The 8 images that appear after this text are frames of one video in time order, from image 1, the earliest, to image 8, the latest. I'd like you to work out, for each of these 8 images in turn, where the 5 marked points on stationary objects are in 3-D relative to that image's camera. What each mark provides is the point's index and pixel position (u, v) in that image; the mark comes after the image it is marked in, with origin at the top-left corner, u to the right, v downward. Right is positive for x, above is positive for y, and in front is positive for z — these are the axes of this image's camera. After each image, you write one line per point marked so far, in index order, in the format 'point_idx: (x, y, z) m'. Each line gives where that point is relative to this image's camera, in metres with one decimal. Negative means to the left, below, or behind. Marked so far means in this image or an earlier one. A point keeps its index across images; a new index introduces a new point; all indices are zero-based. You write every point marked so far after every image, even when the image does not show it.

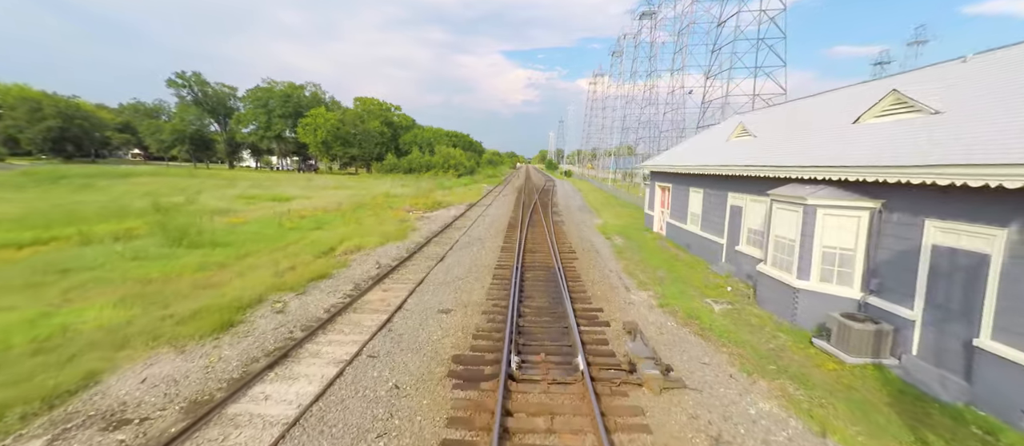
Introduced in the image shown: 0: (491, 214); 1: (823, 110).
0: (-1.0, +0.4, +19.6) m
1: (+6.5, +2.3, +8.2) m
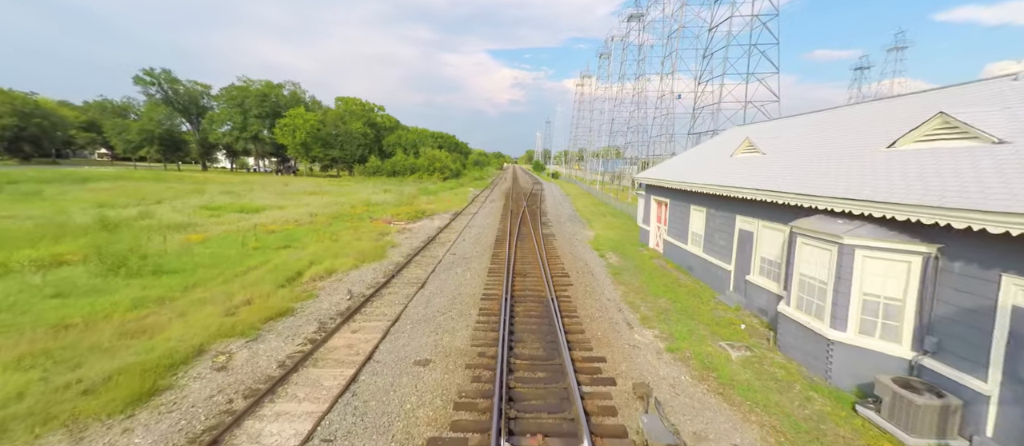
0: (-1.6, -0.2, +18.6) m
1: (+6.3, +1.7, +7.4) m
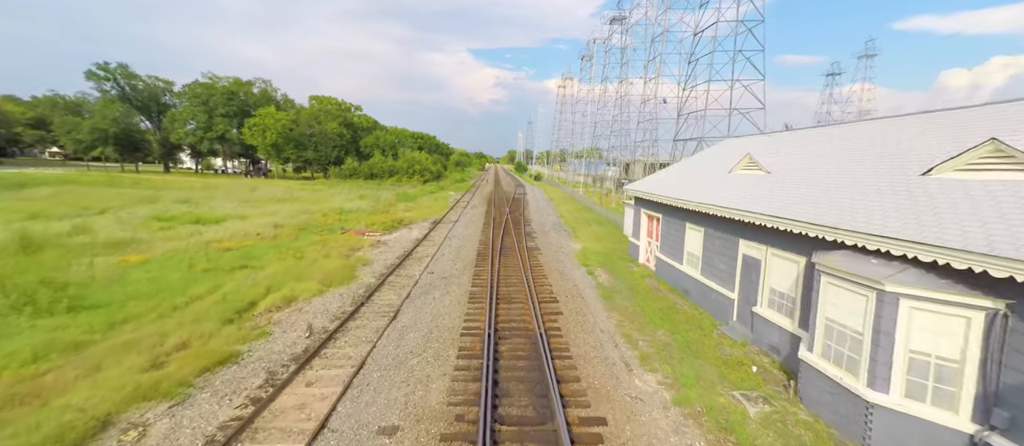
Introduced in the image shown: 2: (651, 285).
0: (-2.4, -0.6, +17.5) m
1: (+6.1, +1.3, +6.8) m
2: (+3.9, -1.8, +11.0) m
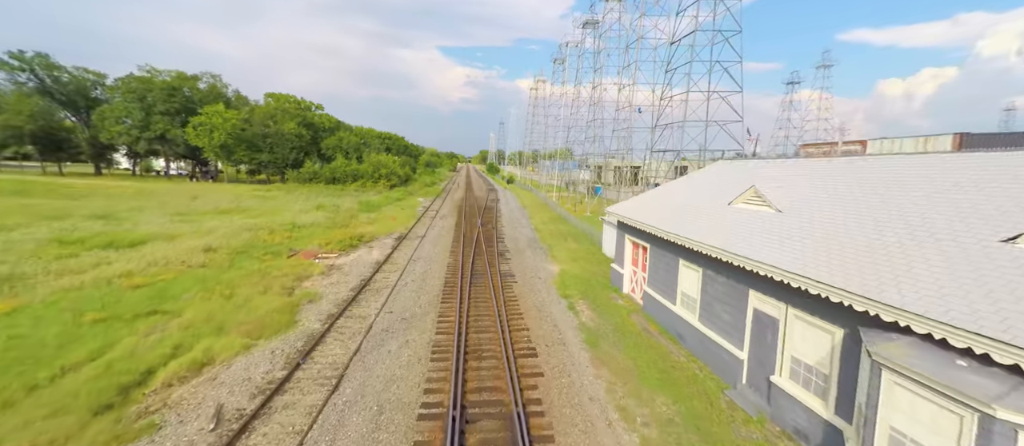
0: (-3.5, -1.4, +15.9) m
1: (+5.6, +0.4, +5.8) m
2: (+3.2, -2.6, +9.8) m
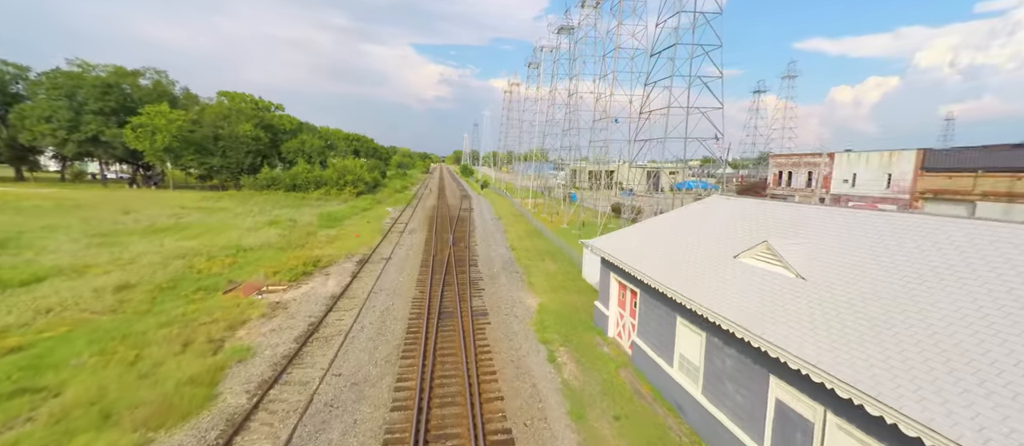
0: (-4.5, -2.4, +14.2) m
1: (+5.3, -0.6, +4.7) m
2: (+2.6, -3.6, +8.6) m
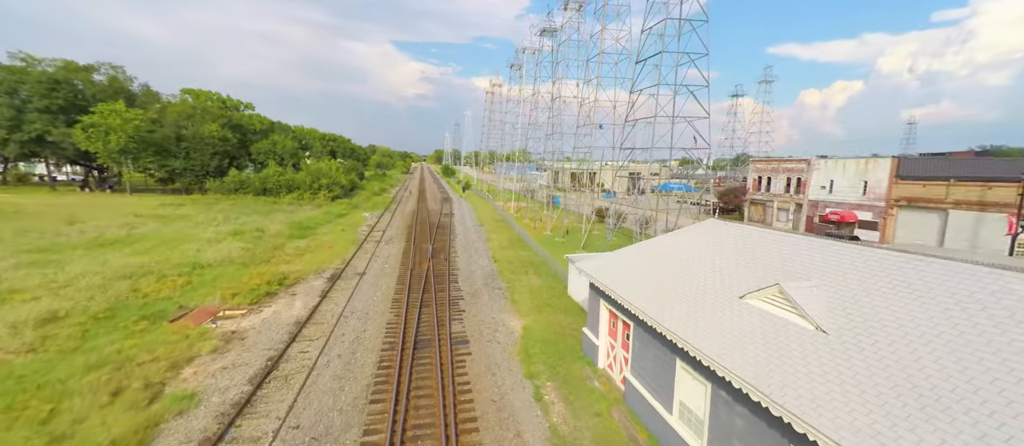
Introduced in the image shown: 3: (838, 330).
0: (-5.1, -3.0, +13.1) m
1: (+5.1, -1.1, +4.1) m
2: (+2.3, -4.1, +7.8) m
3: (+4.4, -1.4, +5.2) m
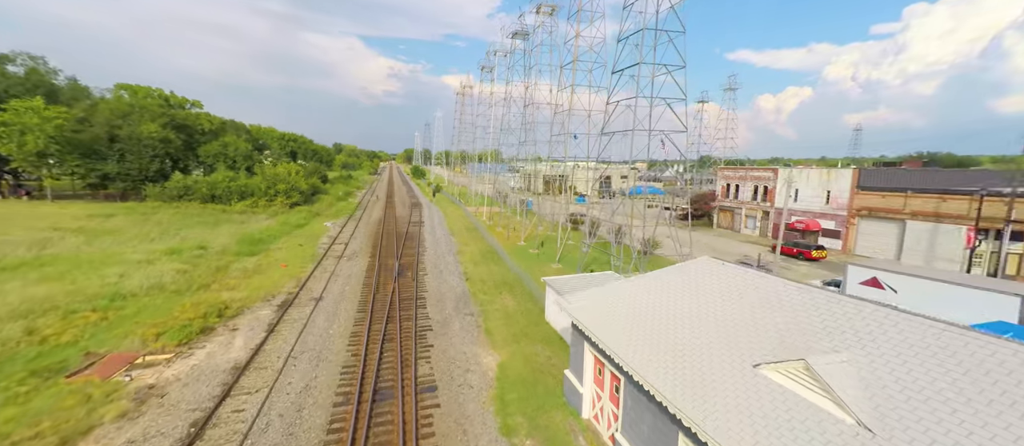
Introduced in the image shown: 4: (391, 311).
0: (-5.9, -3.8, +11.5) m
1: (+5.0, -1.9, +3.2) m
2: (+1.8, -4.9, +6.8) m
3: (+4.2, -2.2, +4.3) m
4: (-4.6, -3.3, +14.9) m
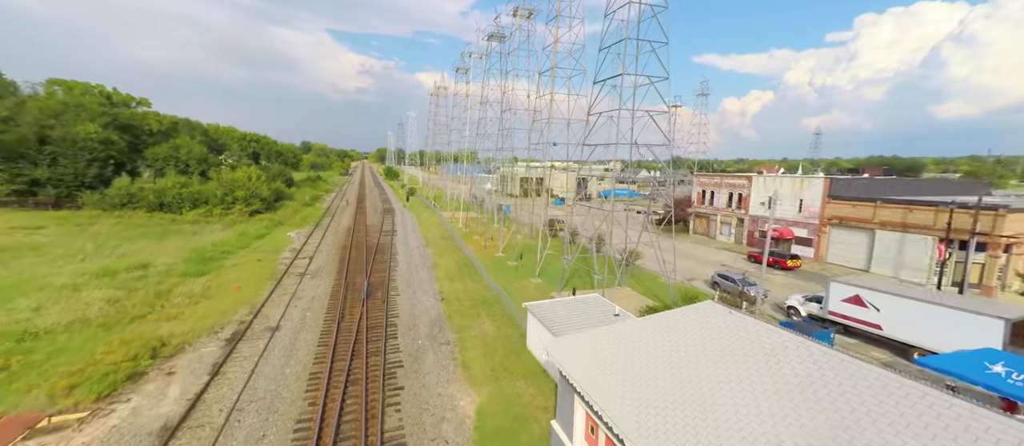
0: (-6.5, -4.5, +10.0) m
1: (+4.9, -2.7, +2.4) m
2: (+1.6, -5.7, +5.8) m
3: (+4.1, -3.0, +3.5) m
4: (-5.4, -4.1, +13.4) m
